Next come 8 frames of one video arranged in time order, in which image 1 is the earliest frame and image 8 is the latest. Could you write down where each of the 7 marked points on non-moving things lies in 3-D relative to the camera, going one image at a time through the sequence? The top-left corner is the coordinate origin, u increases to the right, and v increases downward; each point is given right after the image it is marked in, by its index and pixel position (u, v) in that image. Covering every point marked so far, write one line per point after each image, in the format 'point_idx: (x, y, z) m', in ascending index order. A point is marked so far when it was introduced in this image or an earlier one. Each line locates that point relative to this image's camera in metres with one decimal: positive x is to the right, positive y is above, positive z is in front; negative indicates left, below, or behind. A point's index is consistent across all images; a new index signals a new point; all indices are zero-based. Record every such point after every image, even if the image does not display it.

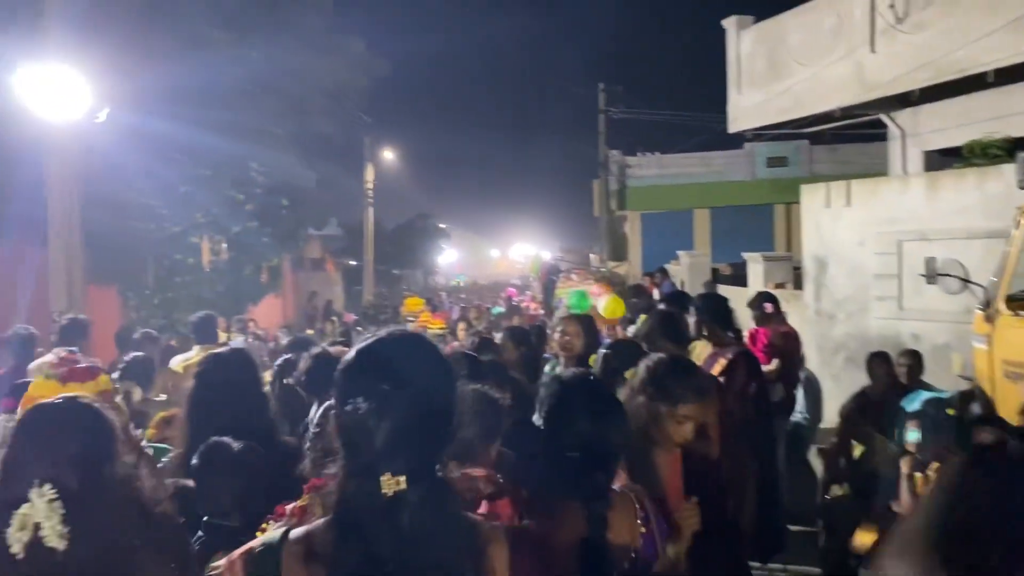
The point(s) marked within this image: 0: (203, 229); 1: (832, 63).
0: (-4.9, +0.9, +11.9) m
1: (+4.3, +3.0, +10.1) m
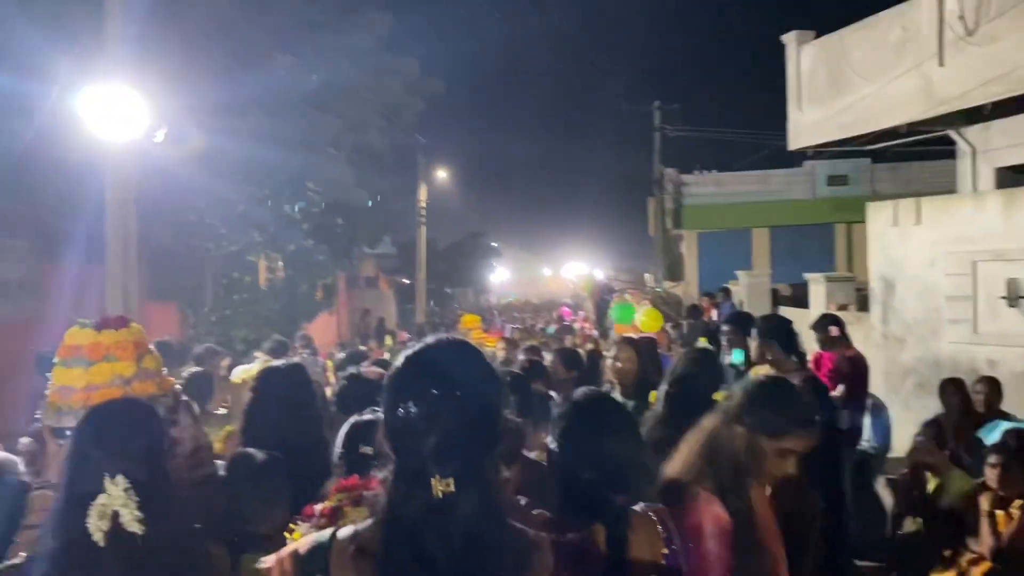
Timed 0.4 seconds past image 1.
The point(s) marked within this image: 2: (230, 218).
0: (-4.1, +0.7, +12.1) m
1: (+5.0, +2.7, +9.7) m
2: (-4.5, +1.1, +11.8) m
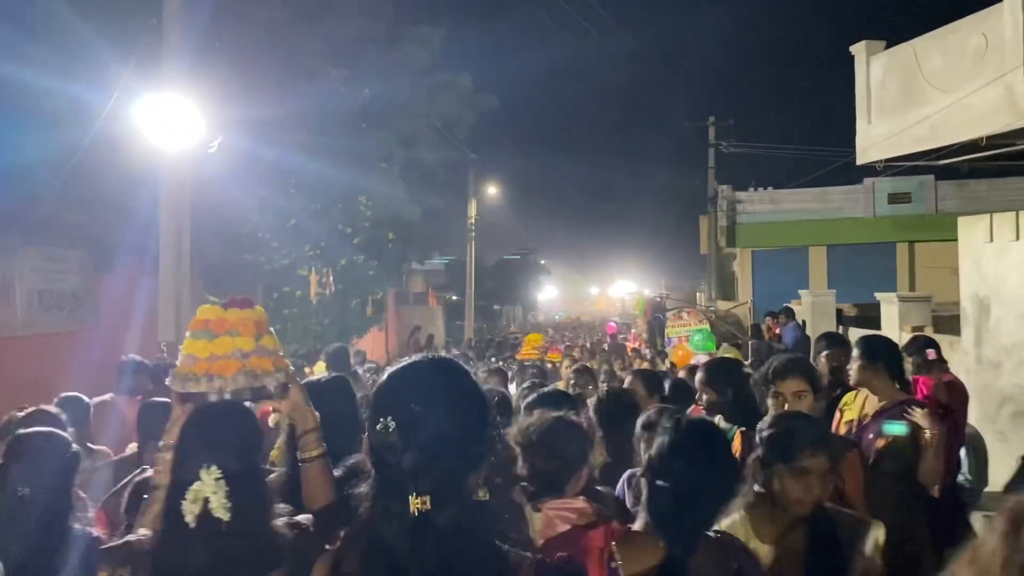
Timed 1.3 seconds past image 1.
0: (-3.2, +0.4, +12.1) m
1: (+5.7, +2.5, +9.2) m
2: (-3.6, +0.9, +11.8) m
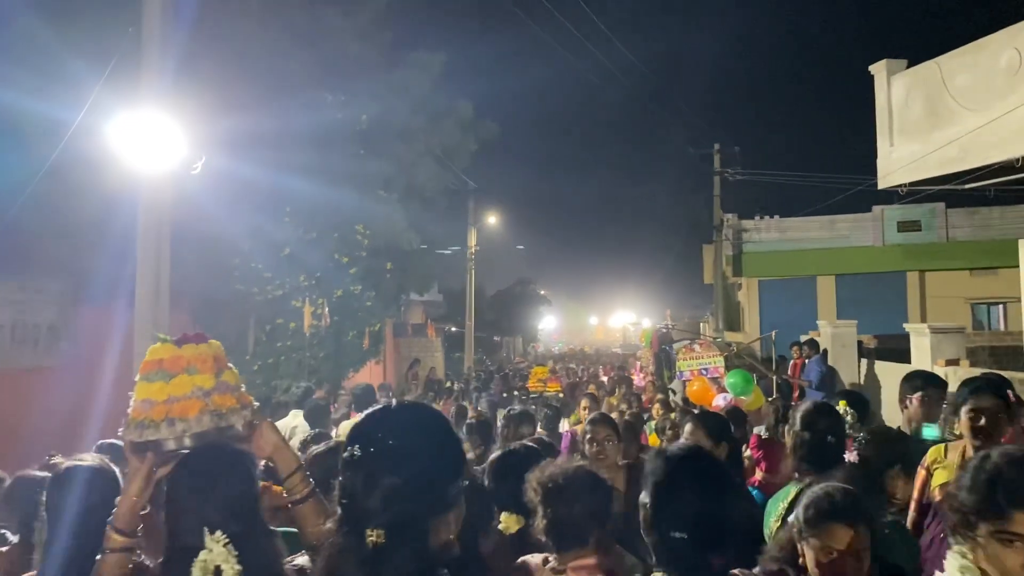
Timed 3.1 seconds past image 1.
0: (-3.2, -0.1, +11.5) m
1: (+5.8, +2.1, +8.7) m
2: (-3.6, +0.4, +11.2) m
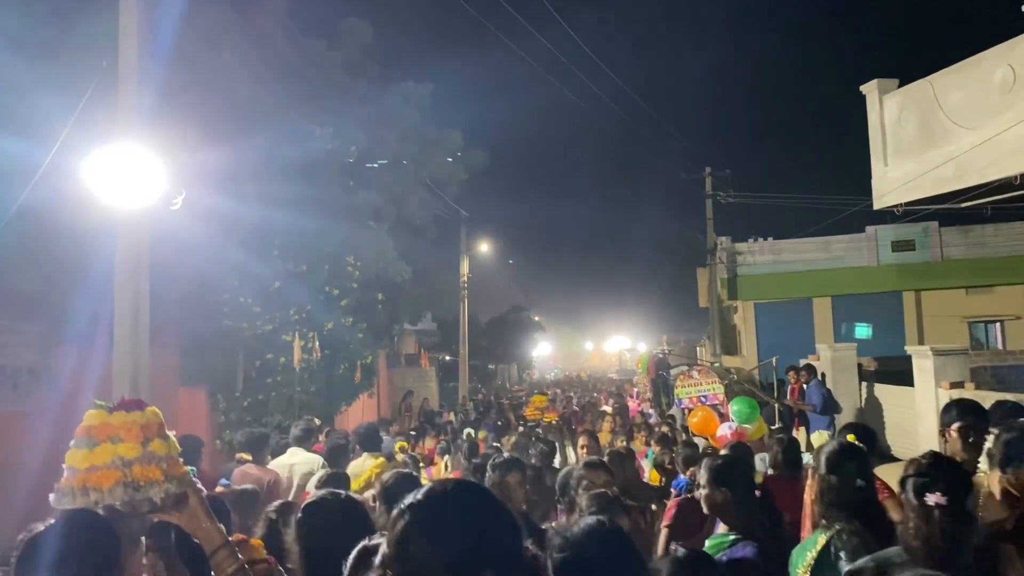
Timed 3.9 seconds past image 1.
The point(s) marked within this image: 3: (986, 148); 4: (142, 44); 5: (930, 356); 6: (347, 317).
0: (-3.3, -0.6, +11.2) m
1: (+5.7, +1.9, +8.6) m
2: (-3.7, -0.1, +11.0) m
3: (+5.6, +1.7, +8.8) m
4: (-3.5, +2.3, +7.2) m
5: (+5.0, -0.8, +8.9) m
6: (-2.6, -0.5, +11.9) m
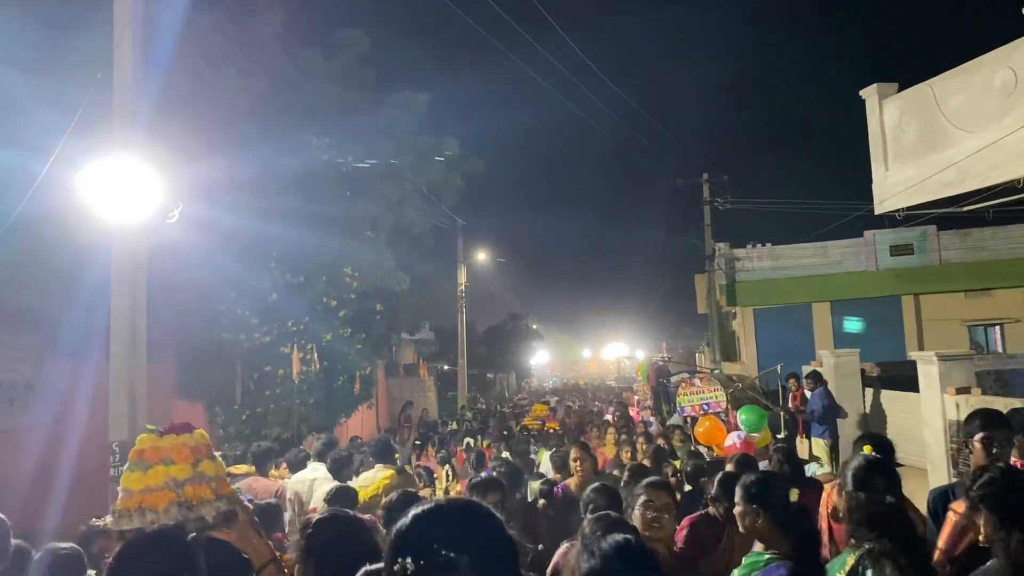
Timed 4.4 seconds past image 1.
0: (-3.3, -0.8, +11.1) m
1: (+5.6, +1.8, +8.5) m
2: (-3.7, -0.3, +10.9) m
3: (+5.6, +1.6, +8.8) m
4: (-3.6, +2.2, +7.1) m
5: (+5.0, -0.9, +8.9) m
6: (-2.6, -0.6, +11.8) m
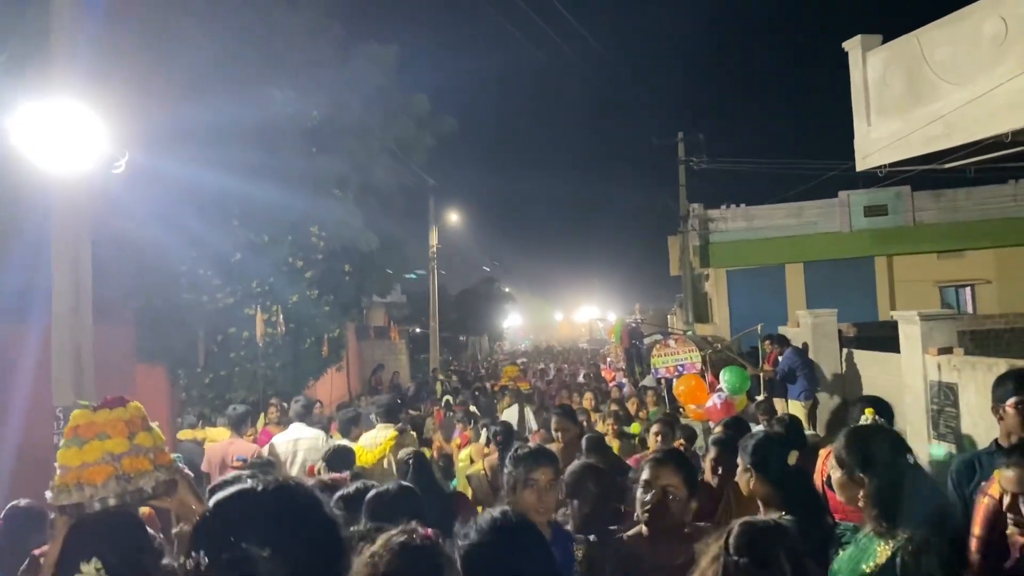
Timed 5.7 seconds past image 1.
0: (-3.6, -0.2, +10.6) m
1: (+5.3, +2.3, +8.3) m
2: (-4.0, +0.3, +10.3) m
3: (+5.3, +2.1, +8.5) m
4: (-3.8, +2.6, +6.5) m
5: (+4.7, -0.4, +8.7) m
6: (-3.0, 0.0, +11.3) m
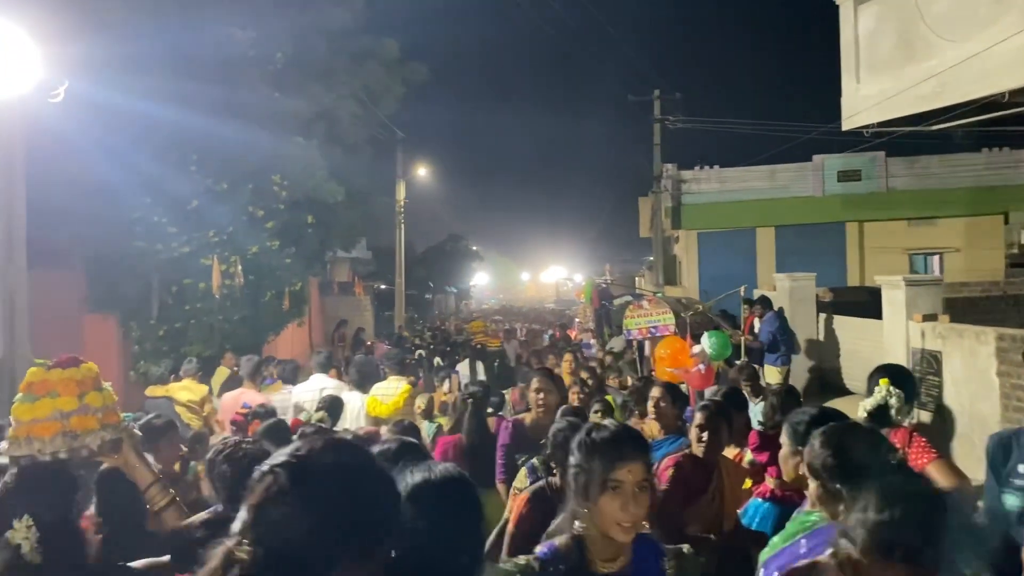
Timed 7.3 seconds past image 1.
0: (-4.0, +0.5, +10.0) m
1: (+5.1, +2.7, +7.9) m
2: (-4.4, +1.0, +9.7) m
3: (+5.1, +2.5, +8.2) m
4: (-3.9, +3.1, +5.7) m
5: (+4.4, 0.0, +8.5) m
6: (-3.4, +0.7, +10.7) m
